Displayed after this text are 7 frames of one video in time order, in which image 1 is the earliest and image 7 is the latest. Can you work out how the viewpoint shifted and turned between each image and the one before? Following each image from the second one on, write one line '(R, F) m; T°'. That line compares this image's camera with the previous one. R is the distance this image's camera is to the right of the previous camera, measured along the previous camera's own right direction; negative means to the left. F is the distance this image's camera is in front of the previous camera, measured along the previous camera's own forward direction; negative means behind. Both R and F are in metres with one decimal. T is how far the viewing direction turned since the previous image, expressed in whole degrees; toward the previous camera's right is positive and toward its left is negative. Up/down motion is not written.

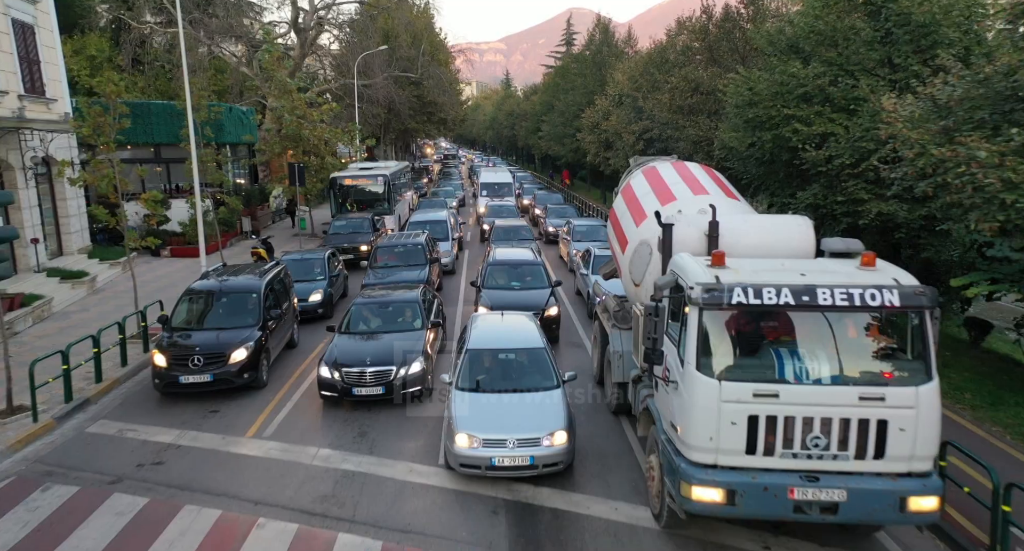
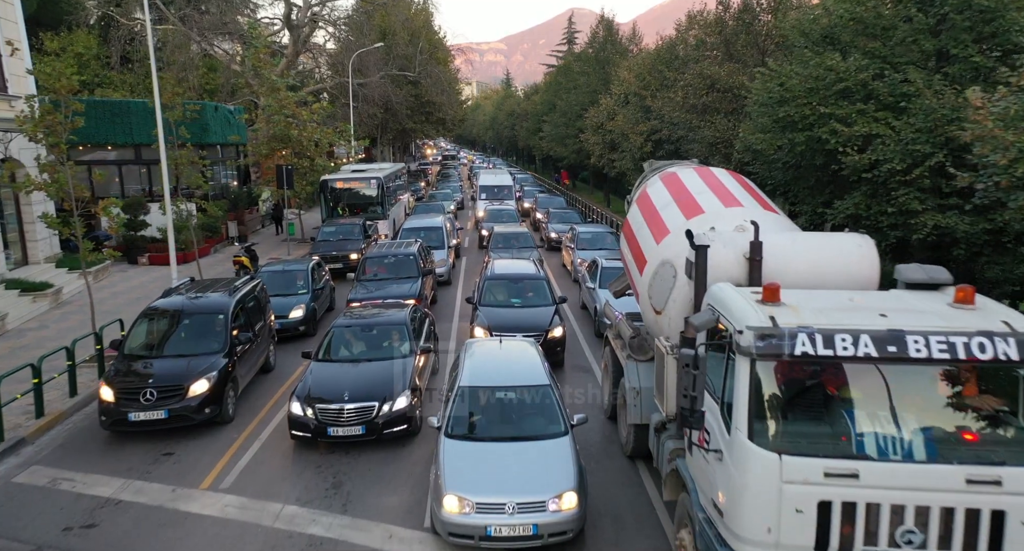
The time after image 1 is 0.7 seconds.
(0.0, +1.5) m; 0°
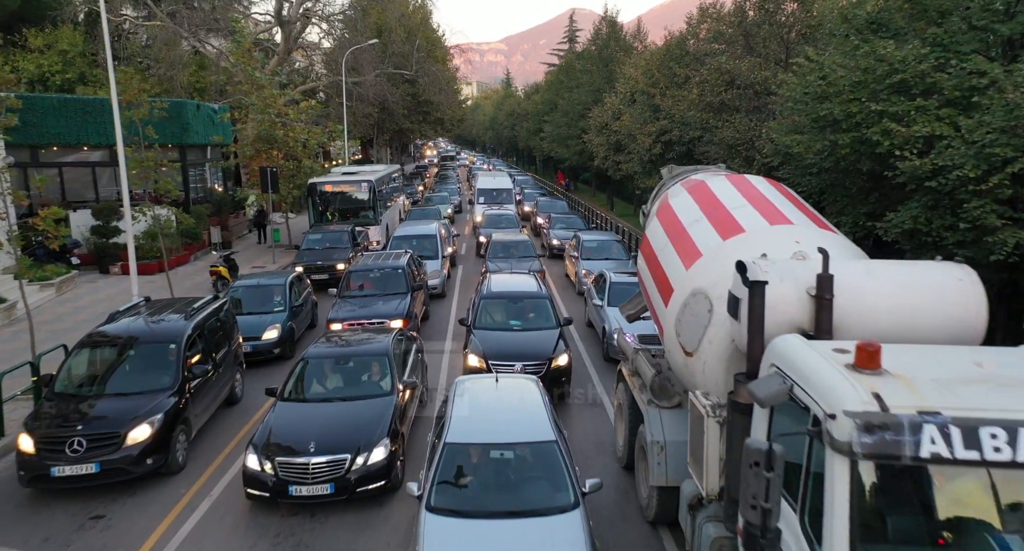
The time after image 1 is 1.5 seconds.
(0.0, +1.6) m; 0°
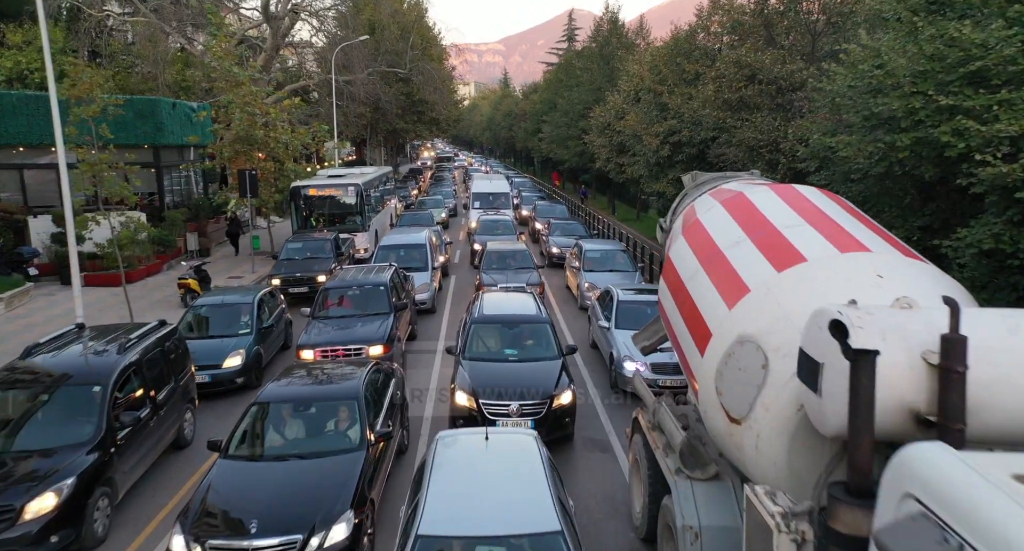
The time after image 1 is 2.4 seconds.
(0.0, +1.7) m; 0°
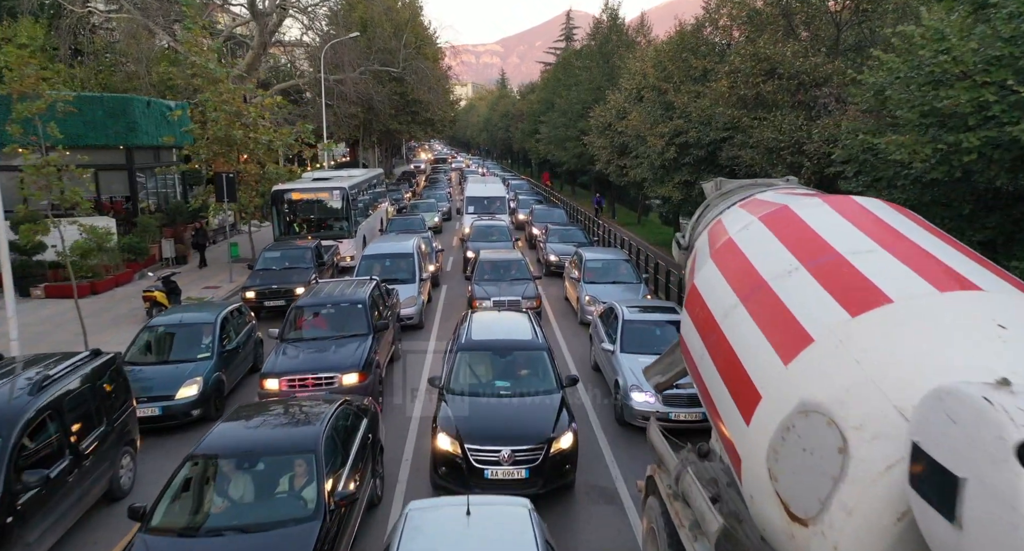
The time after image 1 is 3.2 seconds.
(+0.1, +1.4) m; 0°
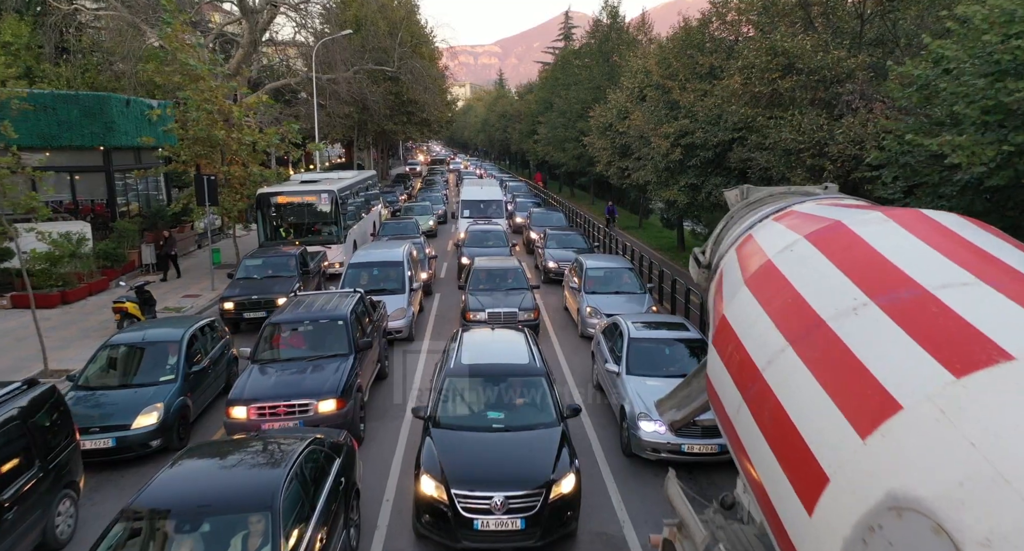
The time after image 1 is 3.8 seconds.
(0.0, +1.1) m; 0°
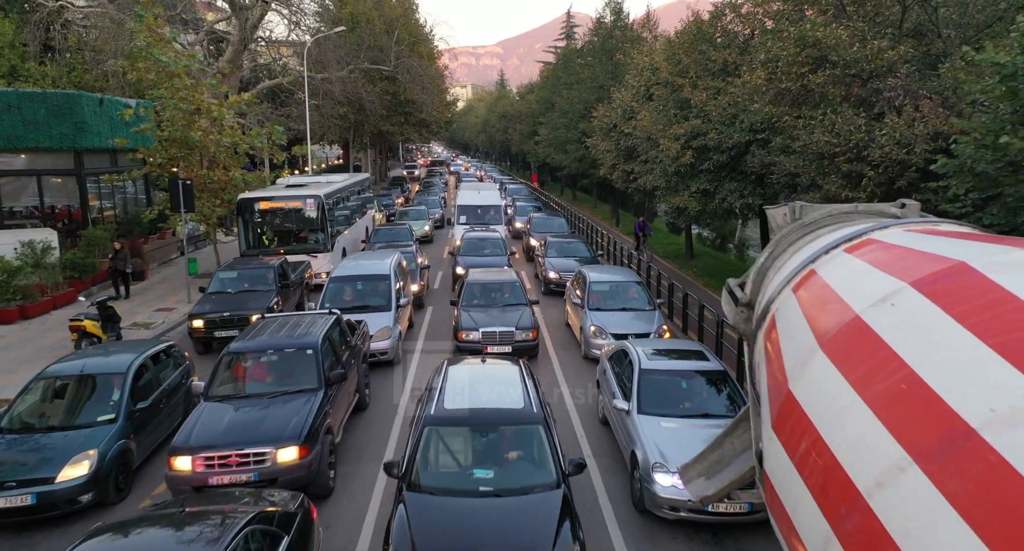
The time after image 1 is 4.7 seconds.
(+0.1, +1.4) m; 0°
